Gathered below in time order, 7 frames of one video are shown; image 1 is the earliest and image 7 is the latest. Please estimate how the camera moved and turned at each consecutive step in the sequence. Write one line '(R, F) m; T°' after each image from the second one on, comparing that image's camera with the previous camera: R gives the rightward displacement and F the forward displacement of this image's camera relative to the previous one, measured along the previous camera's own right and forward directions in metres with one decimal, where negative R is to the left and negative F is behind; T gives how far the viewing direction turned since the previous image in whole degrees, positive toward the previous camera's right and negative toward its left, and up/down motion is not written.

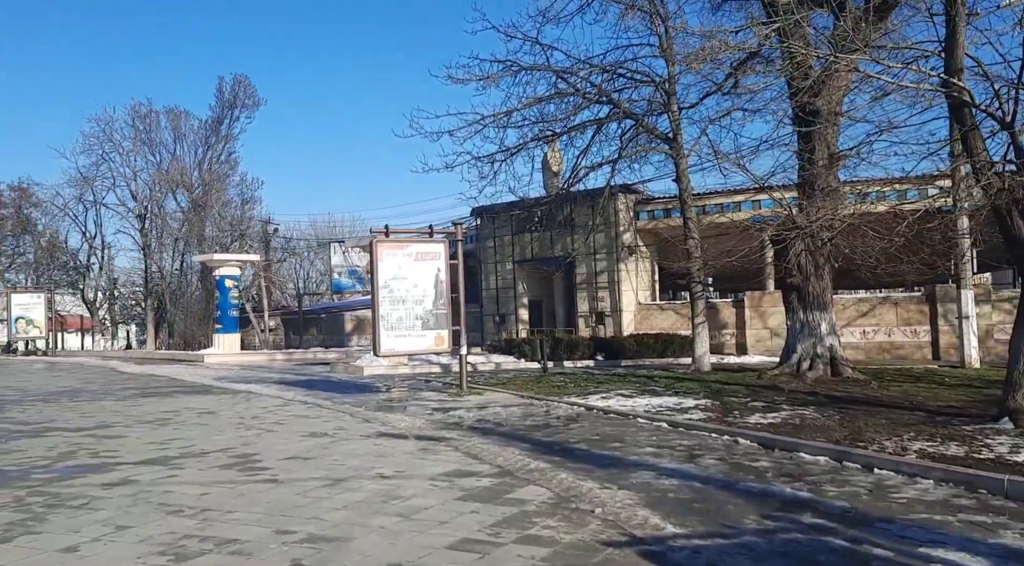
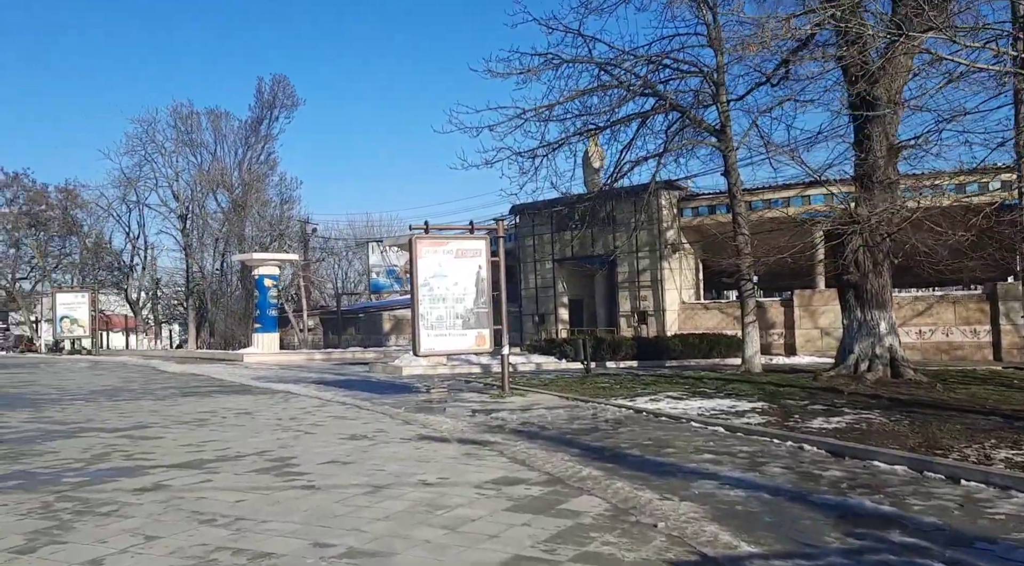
(-0.1, +0.5) m; -2°
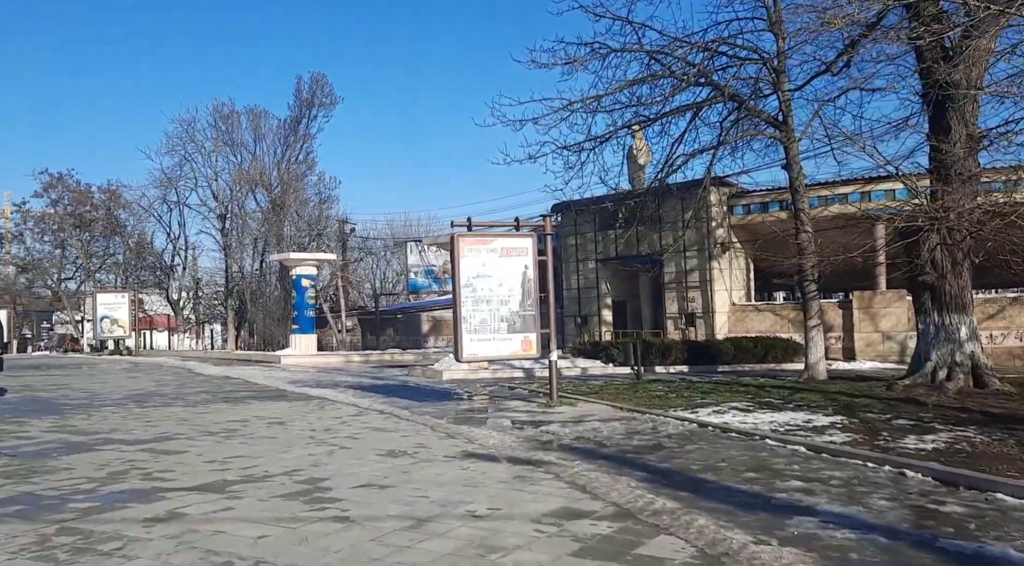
(-0.2, +1.0) m; -2°
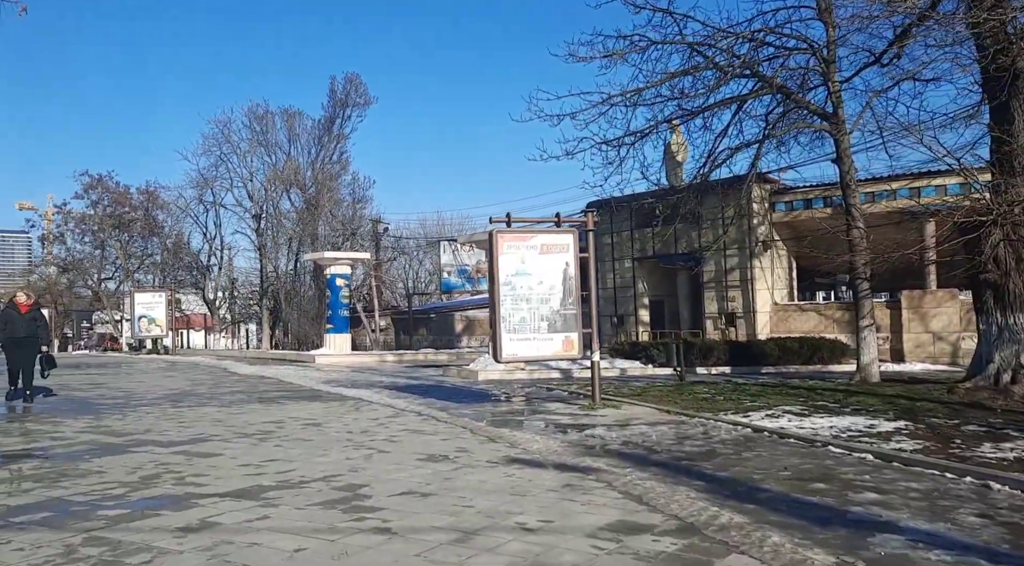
(-0.1, +0.4) m; -2°
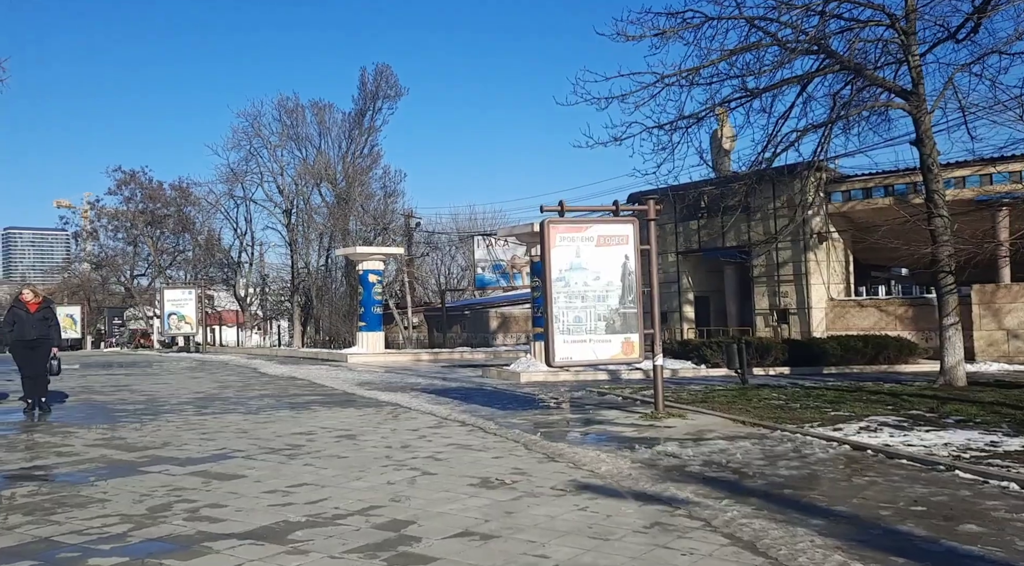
(-0.3, +1.3) m; -2°
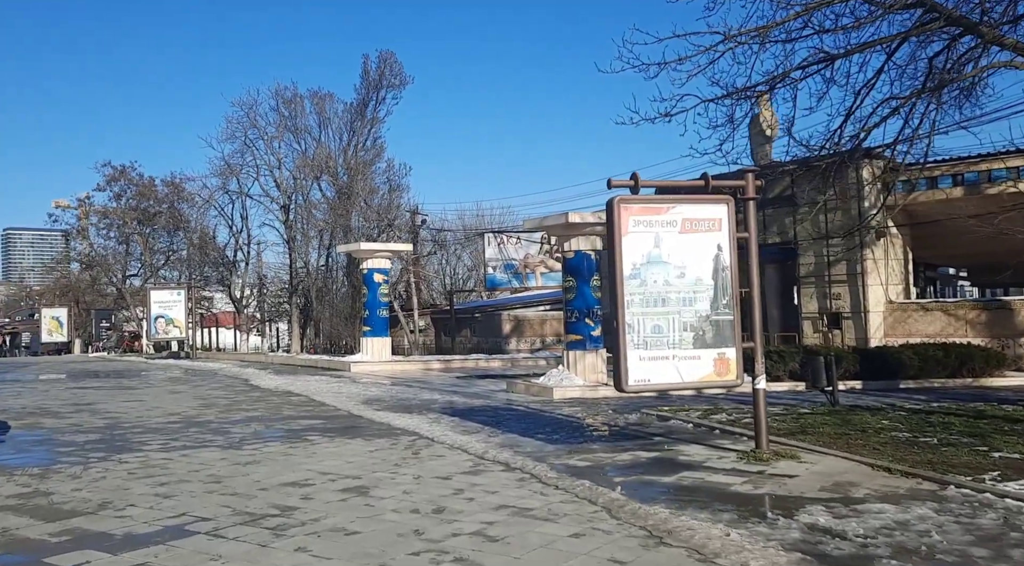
(-0.6, +2.9) m; 0°
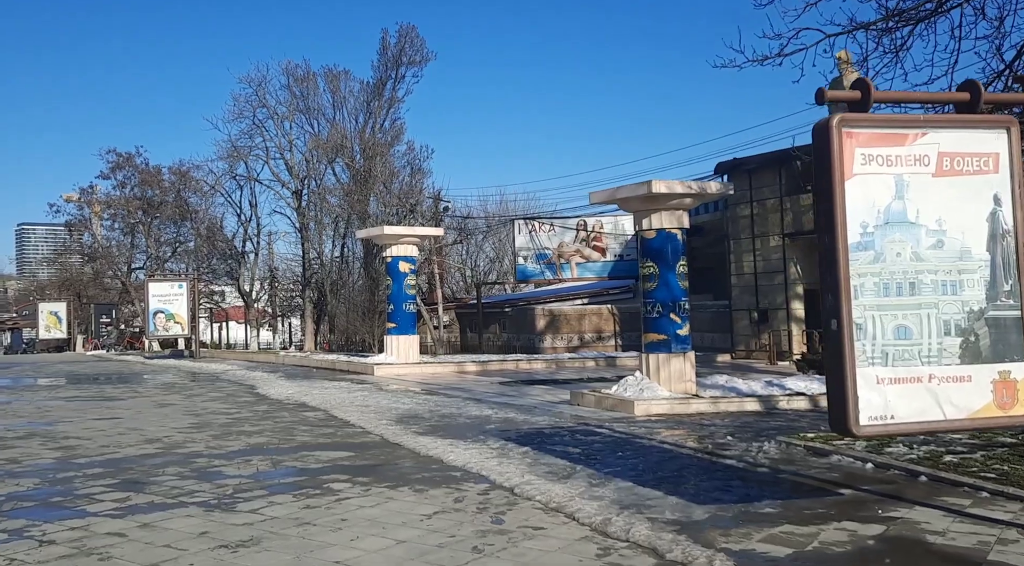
(-0.9, +3.5) m; -1°
